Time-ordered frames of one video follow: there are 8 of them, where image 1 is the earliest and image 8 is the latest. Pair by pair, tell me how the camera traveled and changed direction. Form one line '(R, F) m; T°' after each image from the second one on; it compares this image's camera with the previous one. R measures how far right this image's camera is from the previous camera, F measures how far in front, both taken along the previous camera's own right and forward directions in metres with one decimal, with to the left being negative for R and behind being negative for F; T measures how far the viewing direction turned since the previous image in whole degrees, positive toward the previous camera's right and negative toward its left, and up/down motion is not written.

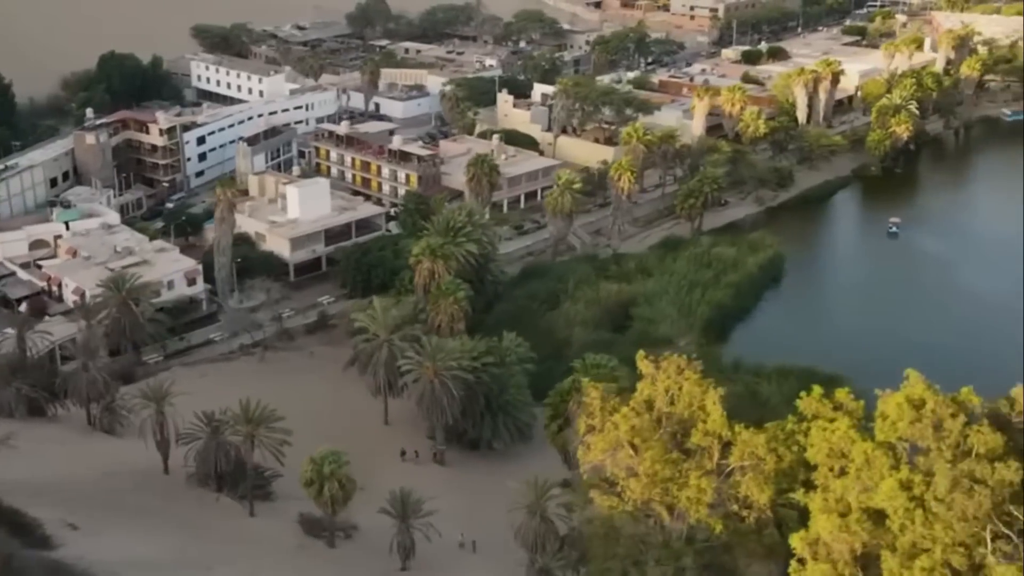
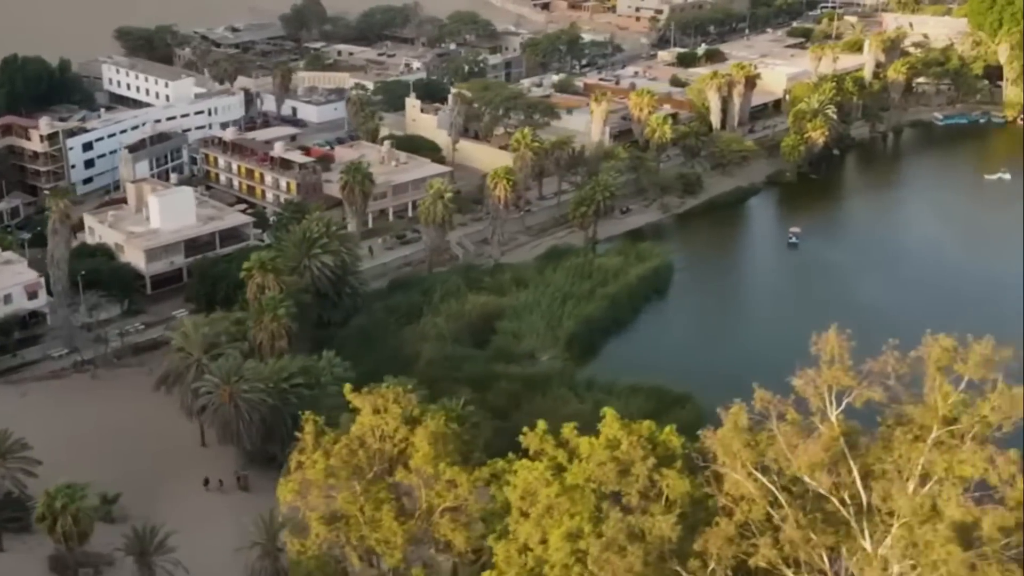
(+3.4, +1.0) m; 0°
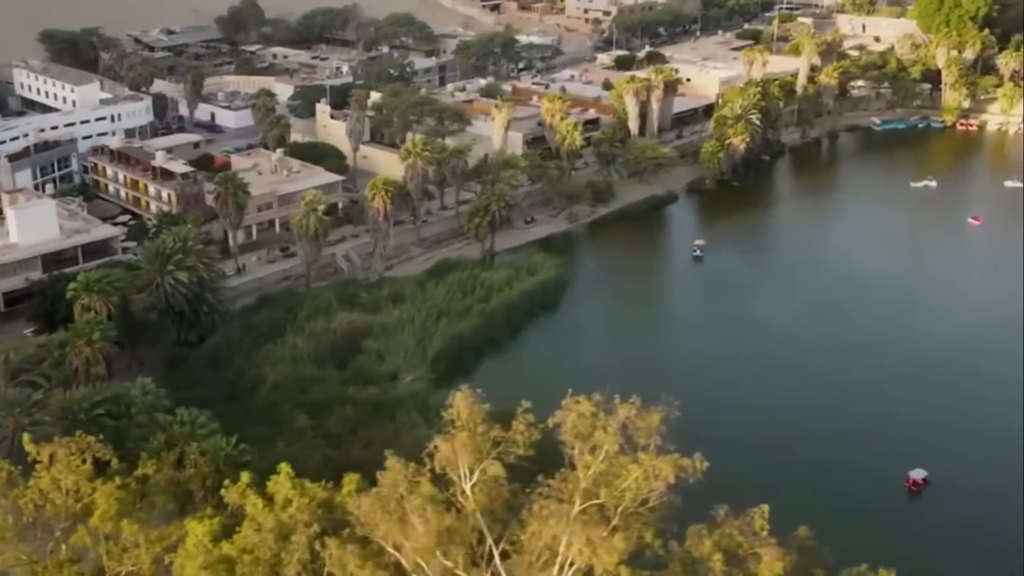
(+3.1, +1.3) m; 0°
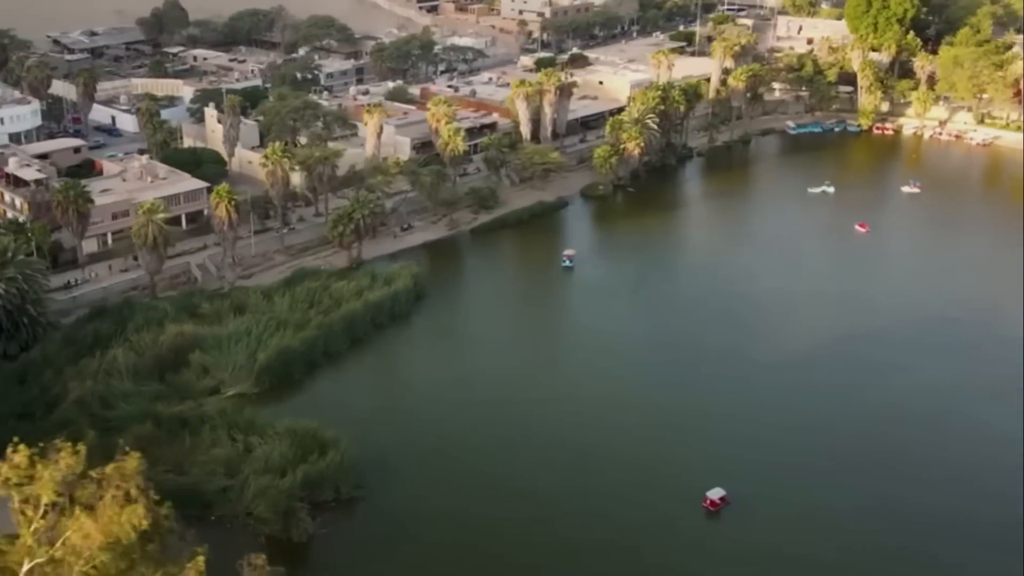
(+3.8, +0.8) m; 0°
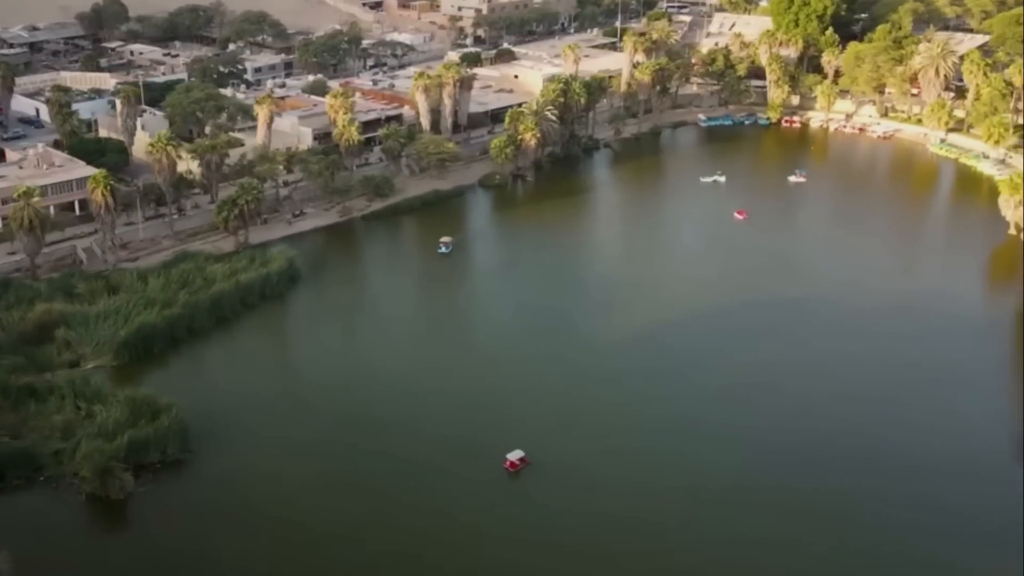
(+3.6, -1.5) m; 0°
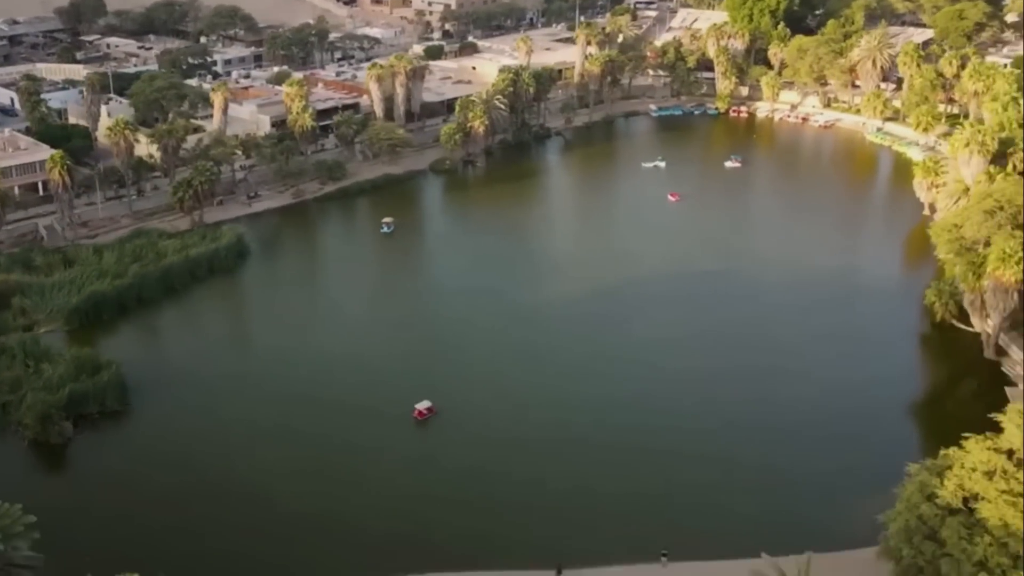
(+1.9, -2.3) m; 0°
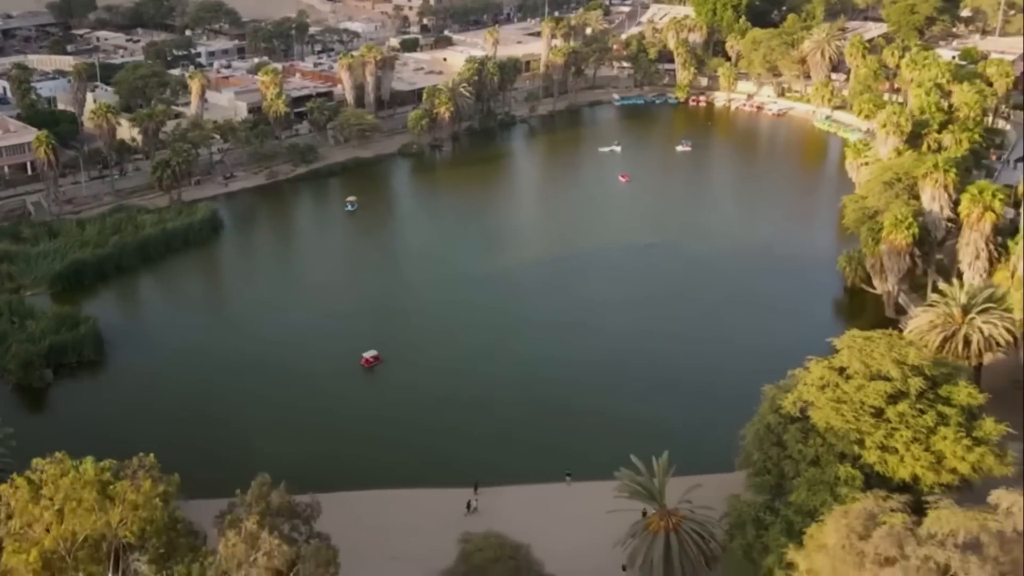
(+1.4, -3.0) m; 0°
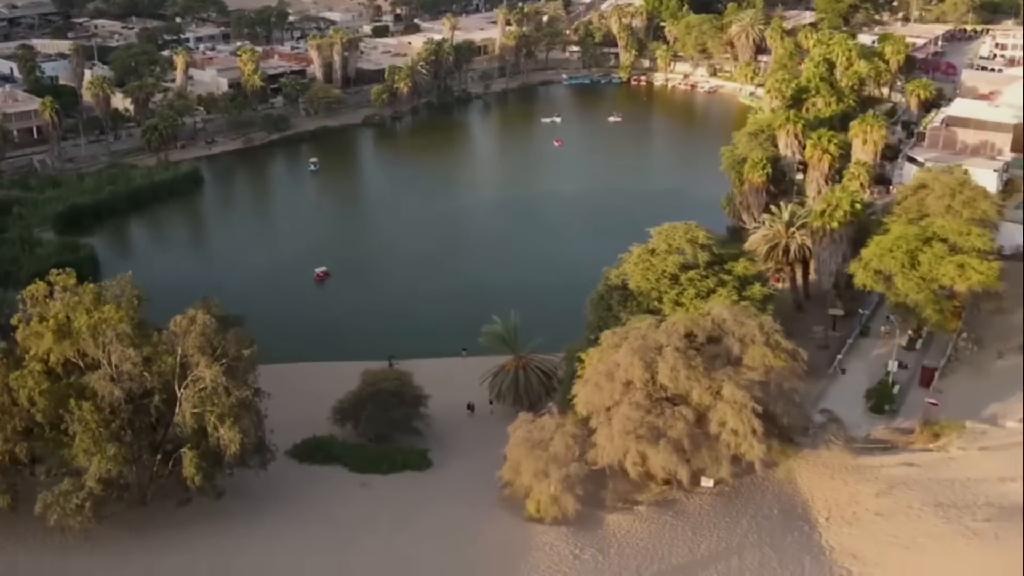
(+2.2, -6.7) m; 0°
